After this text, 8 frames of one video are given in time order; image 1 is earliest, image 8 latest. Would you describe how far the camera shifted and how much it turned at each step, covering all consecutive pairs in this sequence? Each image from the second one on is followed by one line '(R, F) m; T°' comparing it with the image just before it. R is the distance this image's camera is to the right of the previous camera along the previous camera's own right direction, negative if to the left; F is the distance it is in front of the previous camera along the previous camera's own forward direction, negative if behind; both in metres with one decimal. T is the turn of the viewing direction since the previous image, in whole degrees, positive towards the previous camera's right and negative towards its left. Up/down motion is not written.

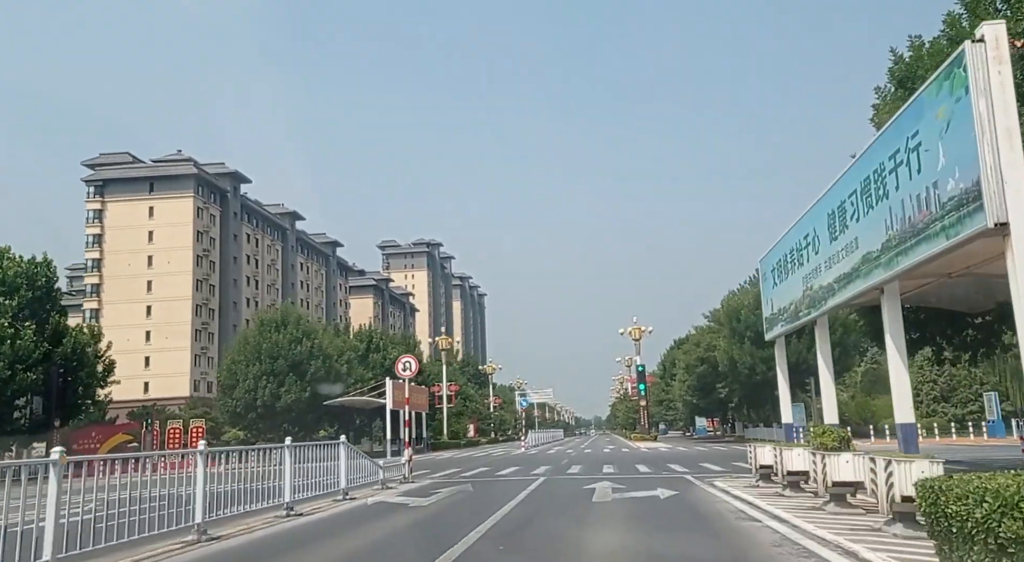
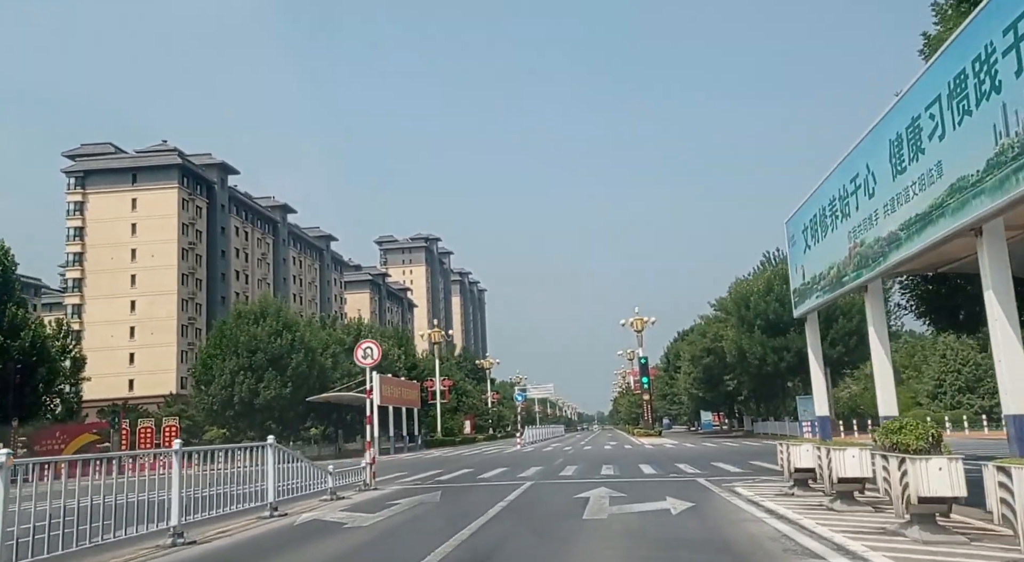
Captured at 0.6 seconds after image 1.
(+0.5, +3.5) m; 0°
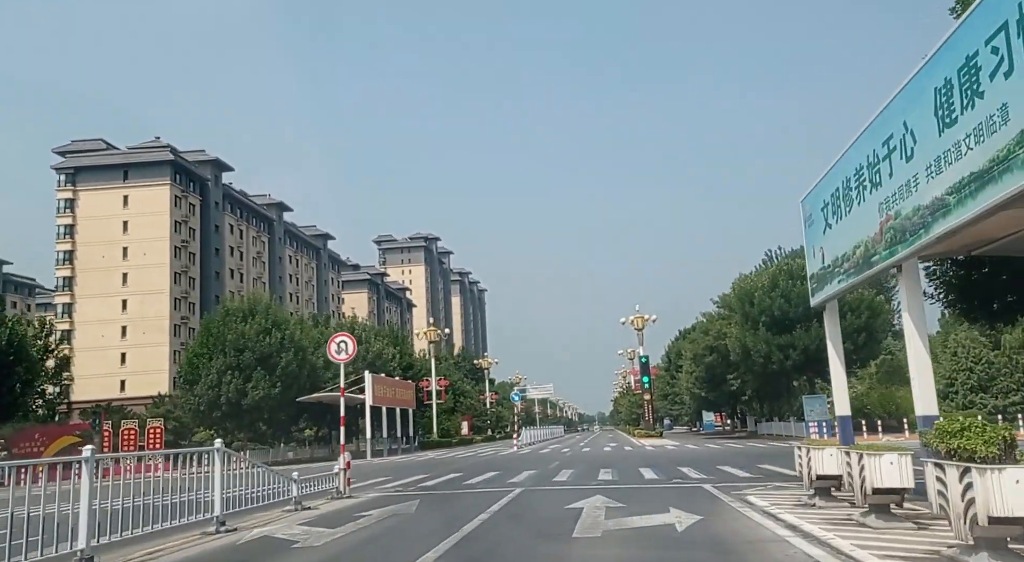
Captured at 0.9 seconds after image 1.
(+0.3, +1.7) m; 0°
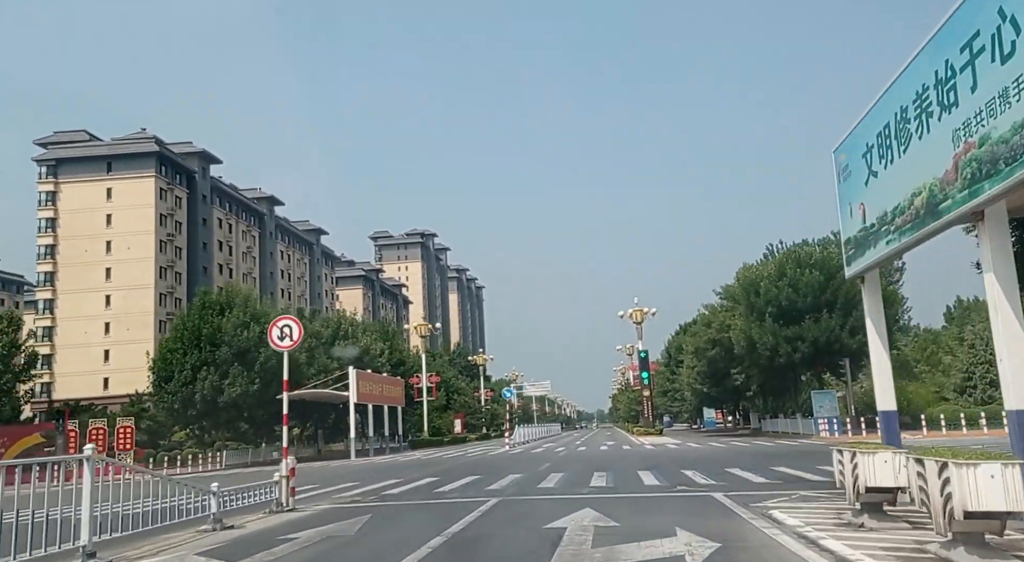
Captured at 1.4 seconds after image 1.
(+0.4, +2.8) m; 0°
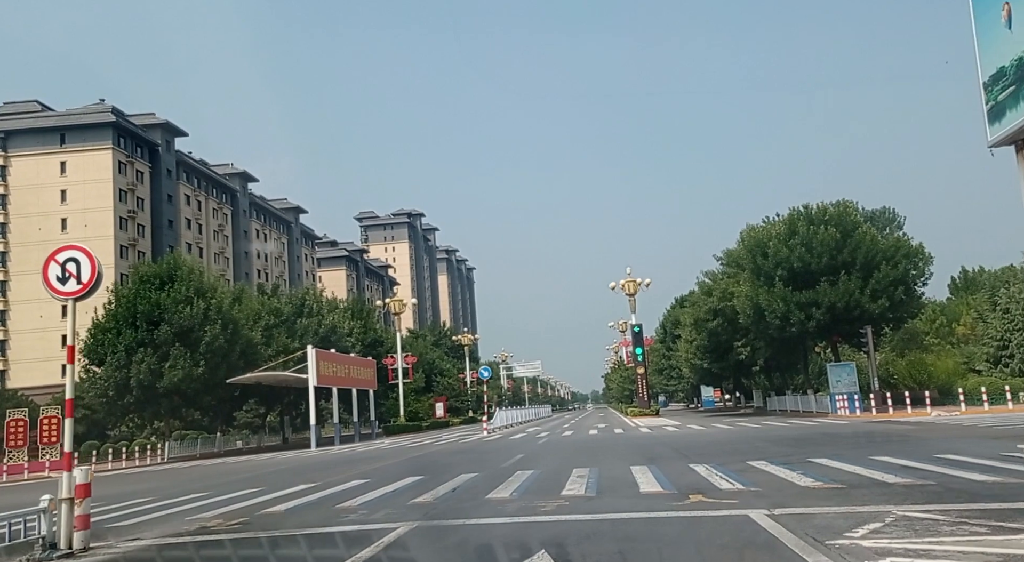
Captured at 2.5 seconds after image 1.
(+0.8, +5.5) m; 0°
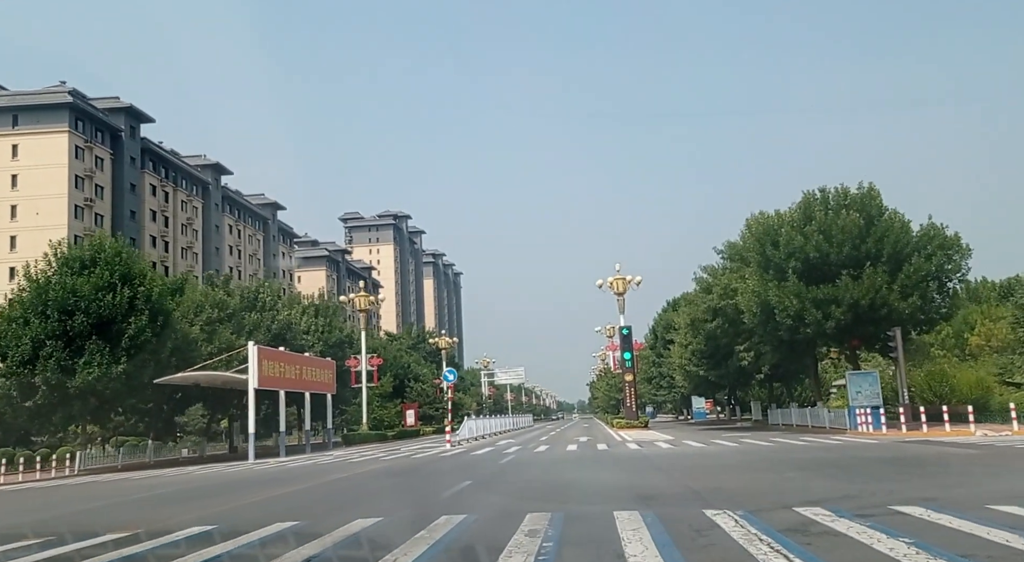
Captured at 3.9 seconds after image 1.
(+0.8, +5.7) m; +1°
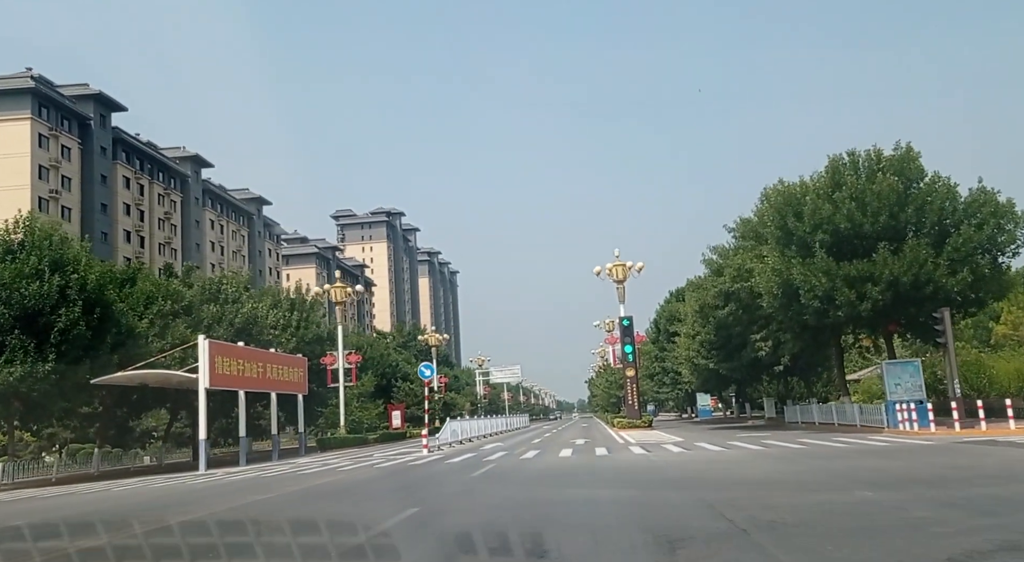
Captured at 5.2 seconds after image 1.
(+0.5, +4.7) m; 0°
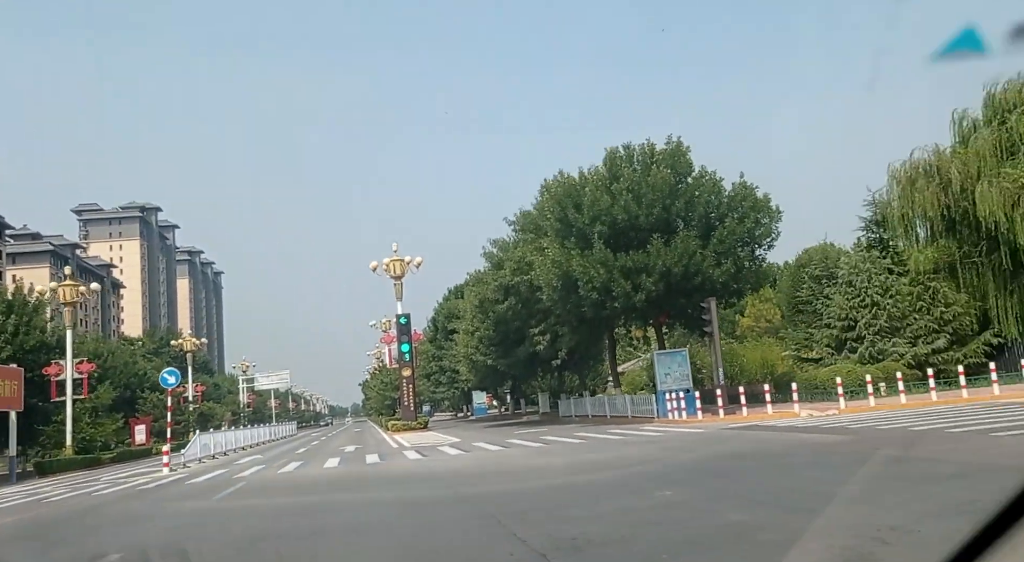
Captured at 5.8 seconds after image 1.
(+0.3, +2.1) m; +14°
